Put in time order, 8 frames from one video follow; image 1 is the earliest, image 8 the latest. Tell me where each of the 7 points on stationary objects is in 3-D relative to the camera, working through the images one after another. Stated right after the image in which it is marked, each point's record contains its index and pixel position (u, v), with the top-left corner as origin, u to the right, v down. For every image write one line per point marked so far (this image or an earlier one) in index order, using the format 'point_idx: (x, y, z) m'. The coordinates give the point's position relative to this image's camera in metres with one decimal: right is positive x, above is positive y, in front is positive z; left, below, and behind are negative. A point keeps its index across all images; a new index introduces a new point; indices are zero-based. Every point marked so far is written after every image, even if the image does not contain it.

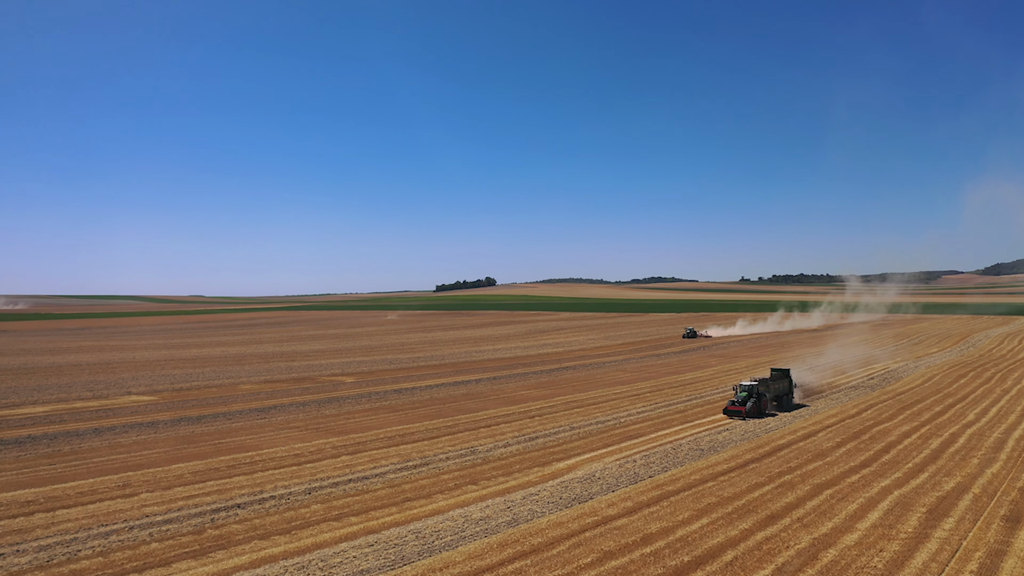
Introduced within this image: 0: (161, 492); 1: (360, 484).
0: (-9.9, -5.7, +15.8) m
1: (-4.5, -5.8, +16.4) m
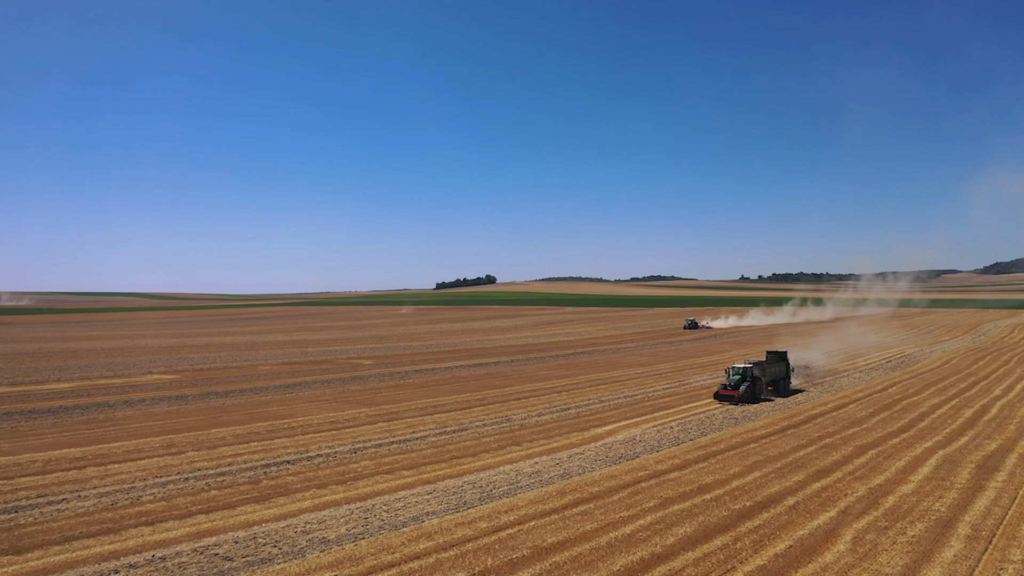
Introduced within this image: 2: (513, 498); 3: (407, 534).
0: (-8.6, -4.6, +15.8) m
1: (-3.3, -4.6, +16.4) m
2: (+0.1, -4.4, +11.8) m
3: (-1.8, -4.3, +9.9) m
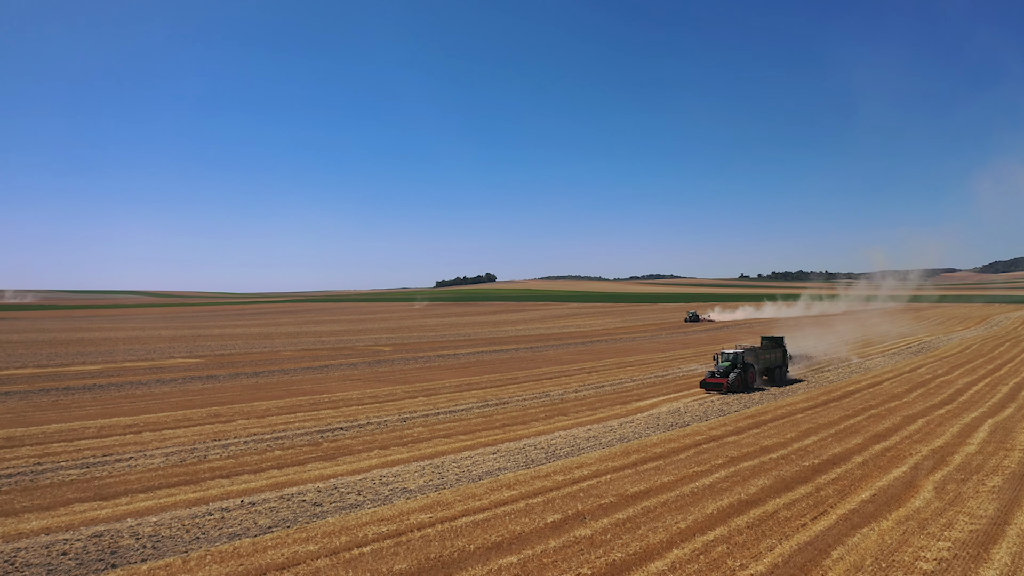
0: (-7.2, -3.7, +15.8) m
1: (-1.9, -3.8, +16.4) m
2: (+1.5, -3.6, +11.8) m
3: (-0.4, -3.5, +9.9) m
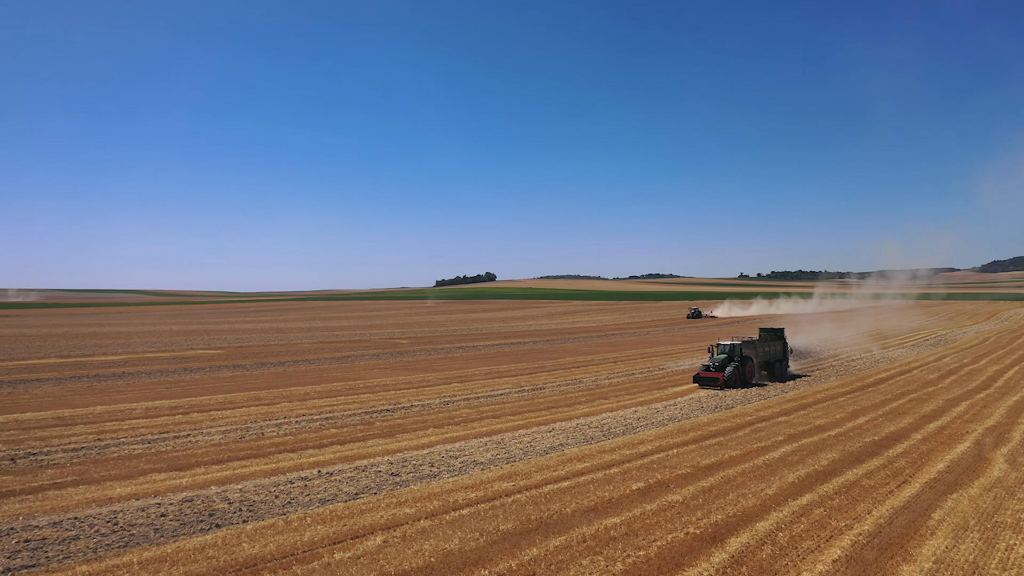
0: (-6.0, -3.2, +15.7) m
1: (-0.7, -3.3, +16.4) m
2: (+2.7, -3.1, +11.8) m
3: (+0.8, -3.0, +9.8) m
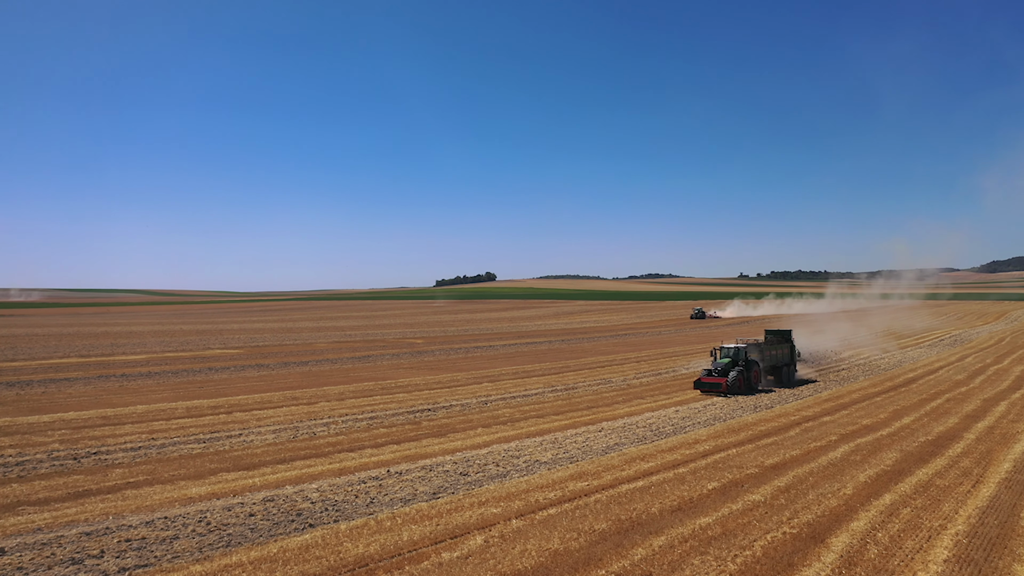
0: (-4.9, -3.2, +15.7) m
1: (+0.4, -3.3, +16.4) m
2: (+3.8, -3.1, +11.7) m
3: (+1.9, -3.0, +9.8) m
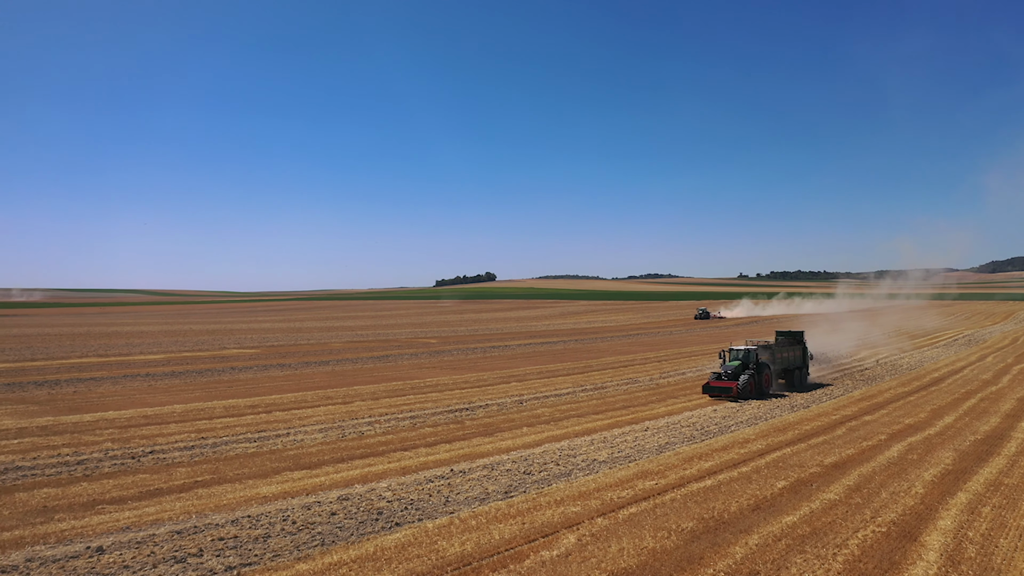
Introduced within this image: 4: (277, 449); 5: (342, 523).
0: (-3.9, -3.2, +15.7) m
1: (+1.4, -3.2, +16.4) m
2: (+4.8, -3.0, +11.7) m
3: (+2.9, -3.0, +9.8) m
4: (-4.2, -2.9, +10.0) m
5: (-2.0, -2.7, +6.5) m
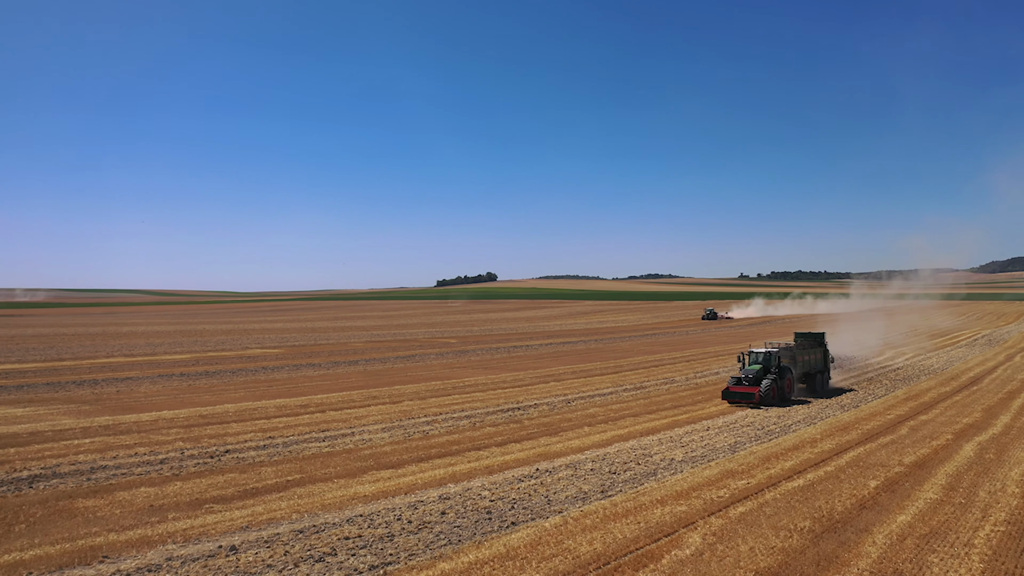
0: (-2.6, -3.2, +15.7) m
1: (+2.7, -3.2, +16.3) m
2: (+6.1, -3.0, +11.7) m
3: (+4.2, -2.9, +9.8) m
4: (-2.9, -2.9, +10.0) m
5: (-0.6, -2.7, +6.5) m
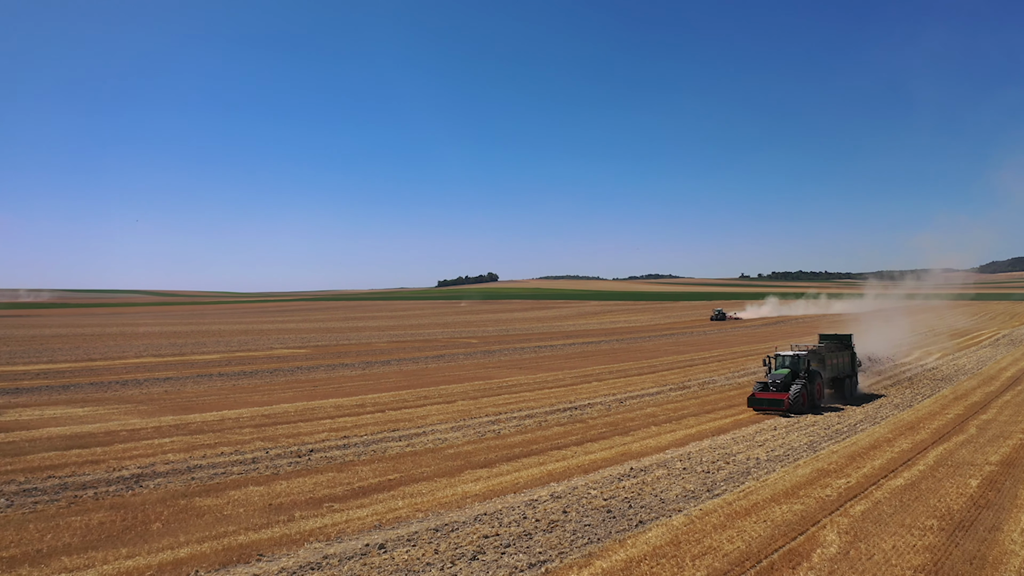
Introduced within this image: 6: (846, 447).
0: (-1.1, -3.1, +15.7) m
1: (+4.2, -3.2, +16.3) m
2: (+7.6, -3.0, +11.7) m
3: (+5.7, -2.9, +9.8) m
4: (-1.4, -2.9, +10.0) m
5: (+0.8, -2.7, +6.5) m
6: (+6.3, -3.0, +10.4) m
